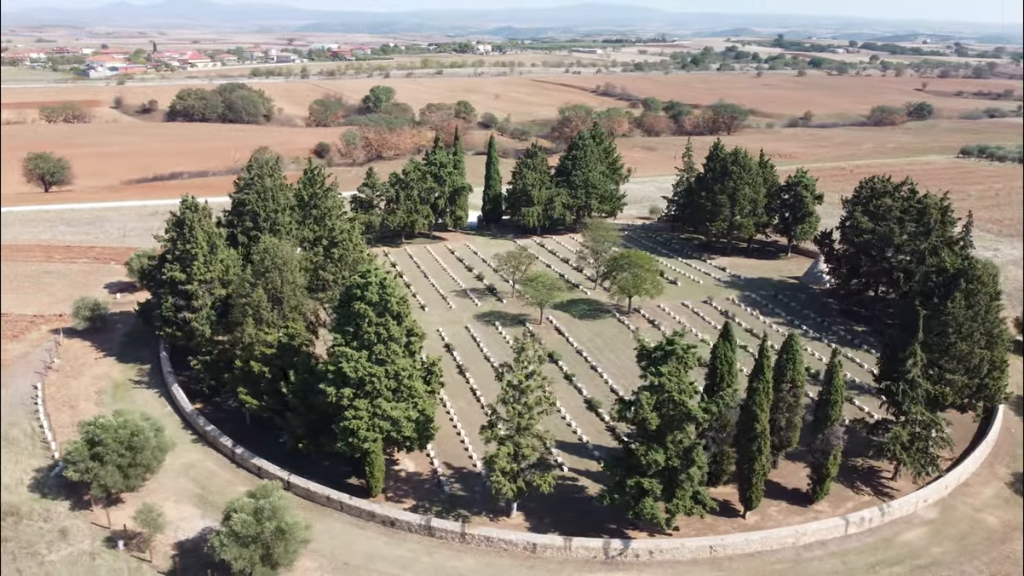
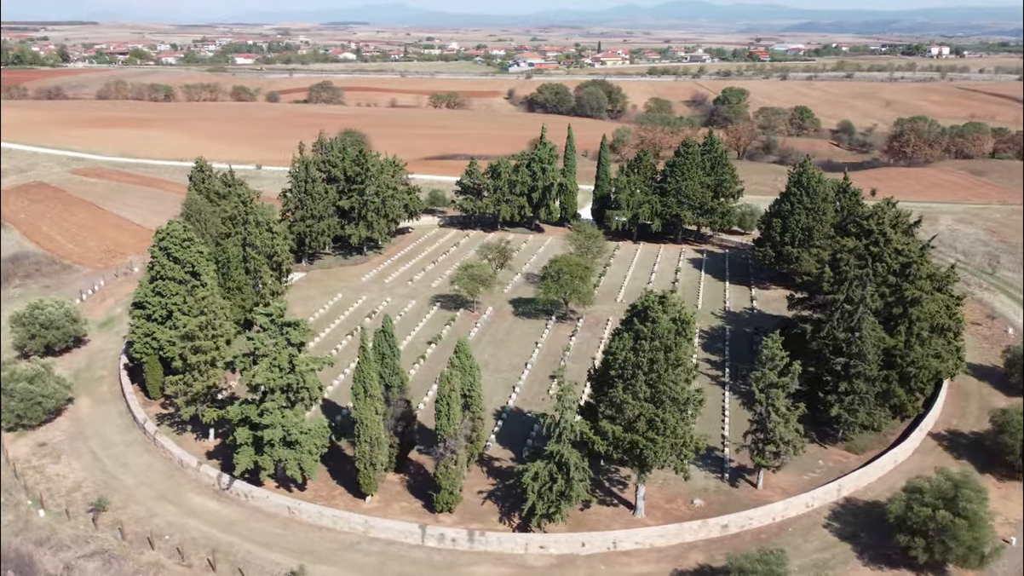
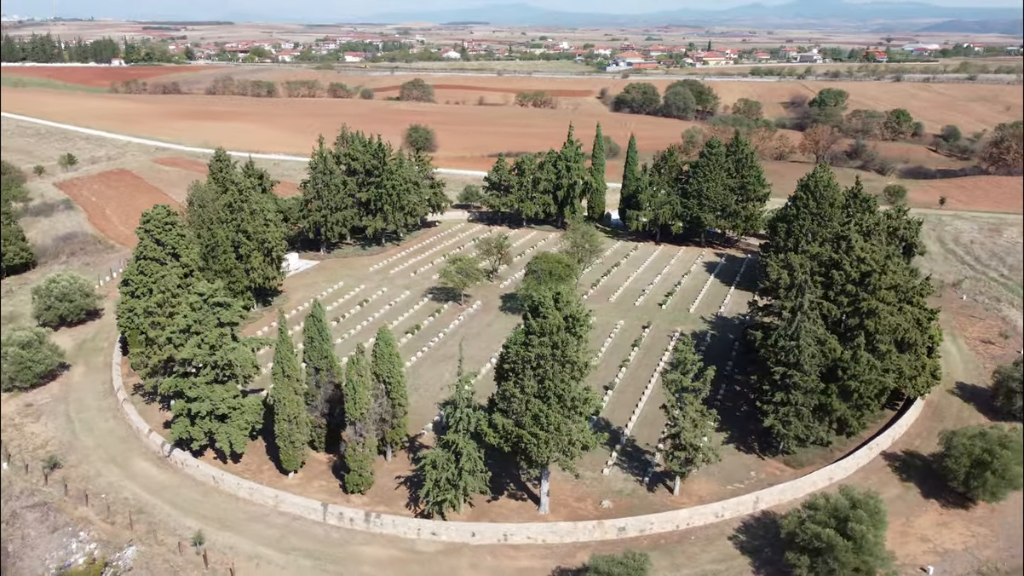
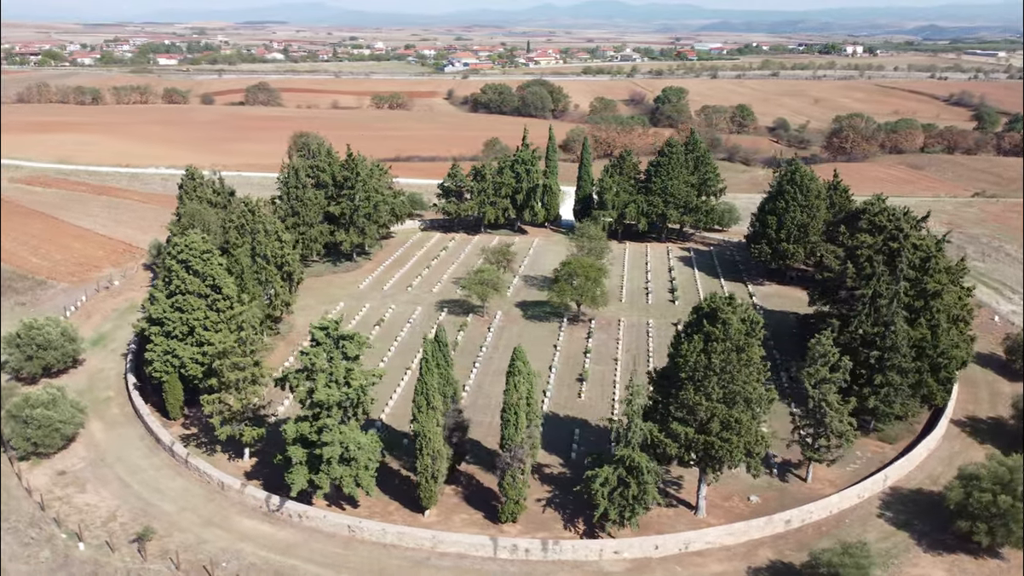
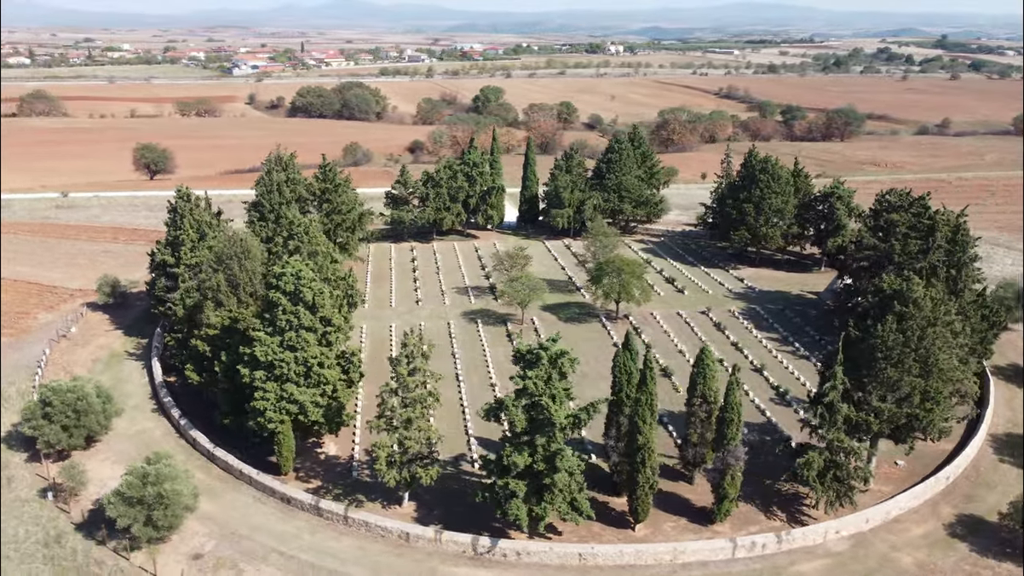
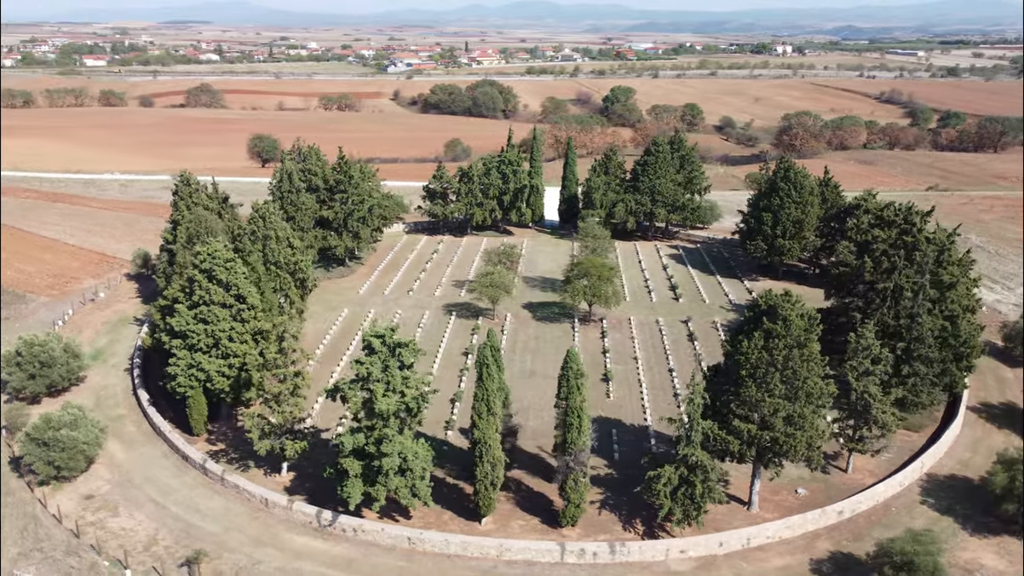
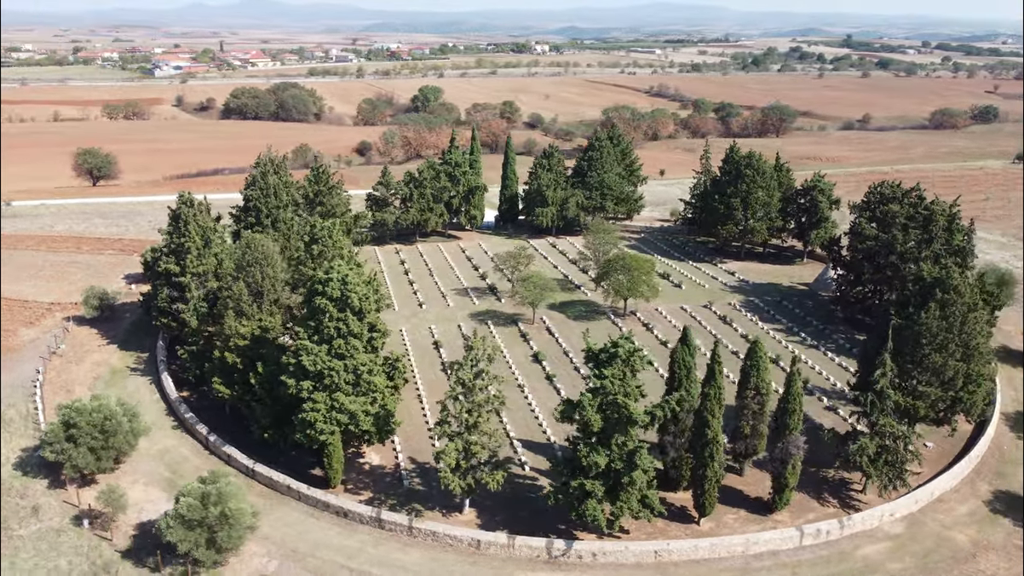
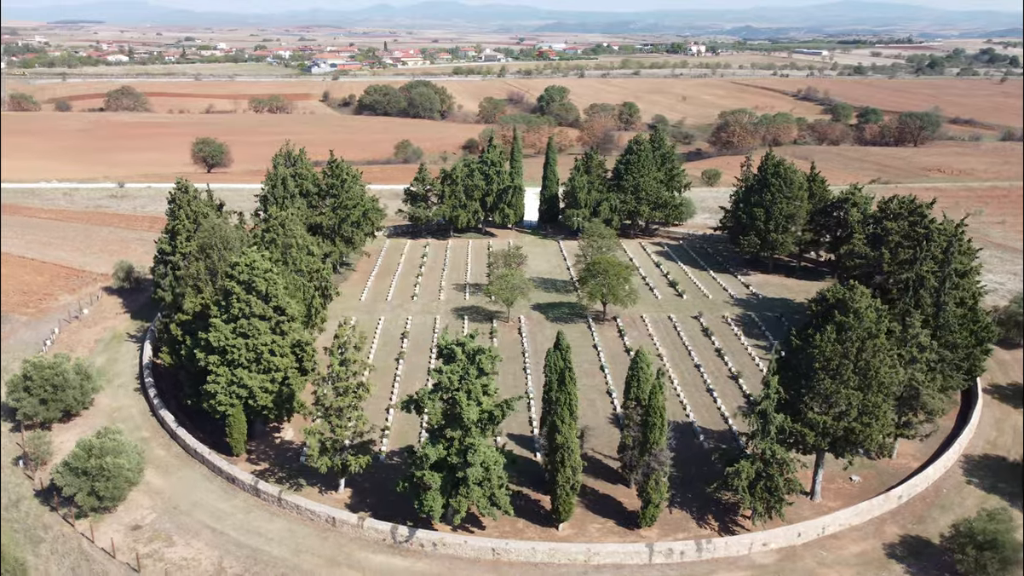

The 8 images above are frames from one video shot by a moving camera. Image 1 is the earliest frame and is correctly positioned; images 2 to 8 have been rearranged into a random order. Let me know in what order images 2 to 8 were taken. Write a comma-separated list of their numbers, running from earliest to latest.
7, 5, 8, 6, 4, 2, 3
